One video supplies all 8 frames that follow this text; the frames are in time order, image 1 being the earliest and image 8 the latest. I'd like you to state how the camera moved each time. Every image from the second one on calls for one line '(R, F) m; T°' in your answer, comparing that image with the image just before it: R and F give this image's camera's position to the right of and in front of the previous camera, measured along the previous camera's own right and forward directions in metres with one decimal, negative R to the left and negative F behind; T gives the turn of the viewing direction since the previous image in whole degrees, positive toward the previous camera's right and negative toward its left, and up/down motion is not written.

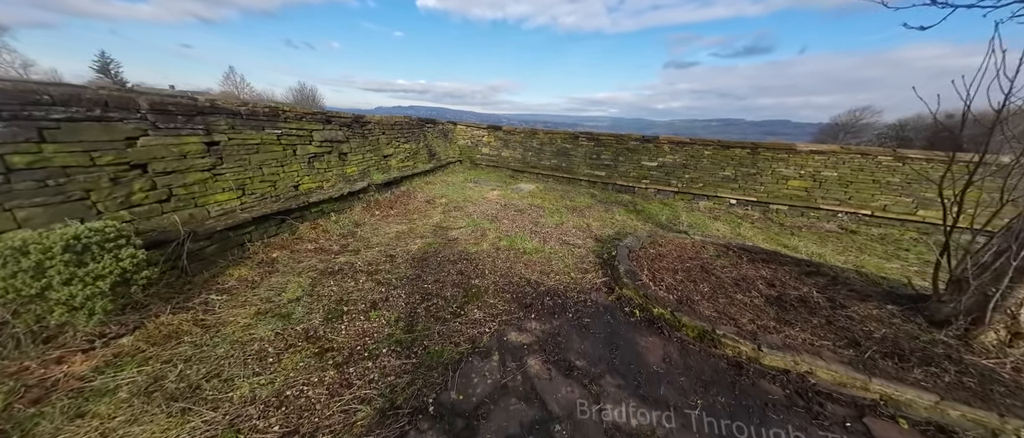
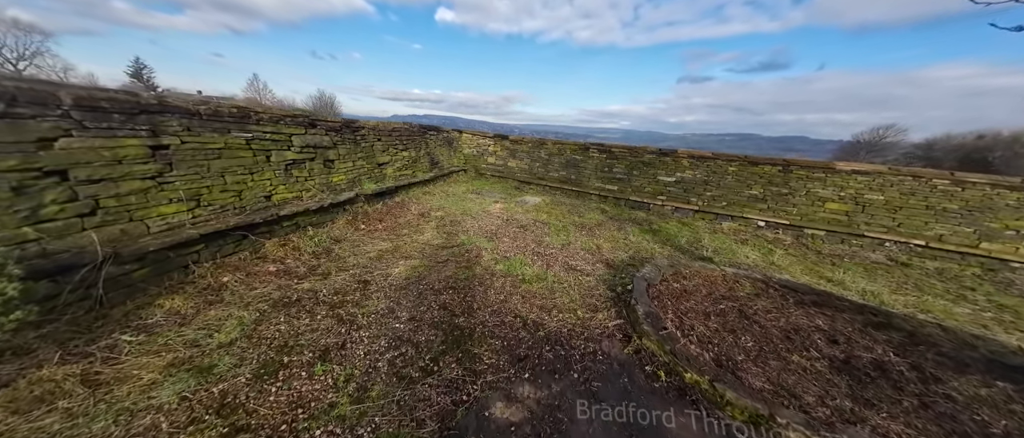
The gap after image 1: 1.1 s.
(+0.1, +0.7) m; -2°
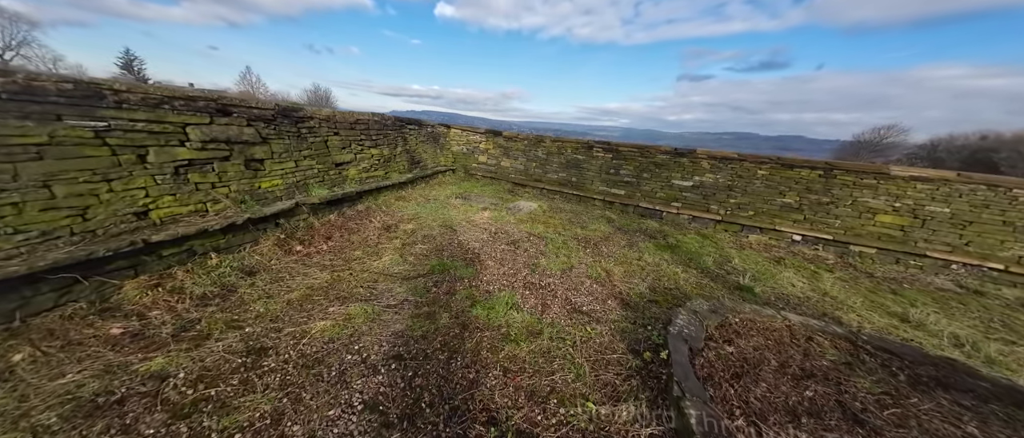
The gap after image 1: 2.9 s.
(+0.2, +1.2) m; 0°
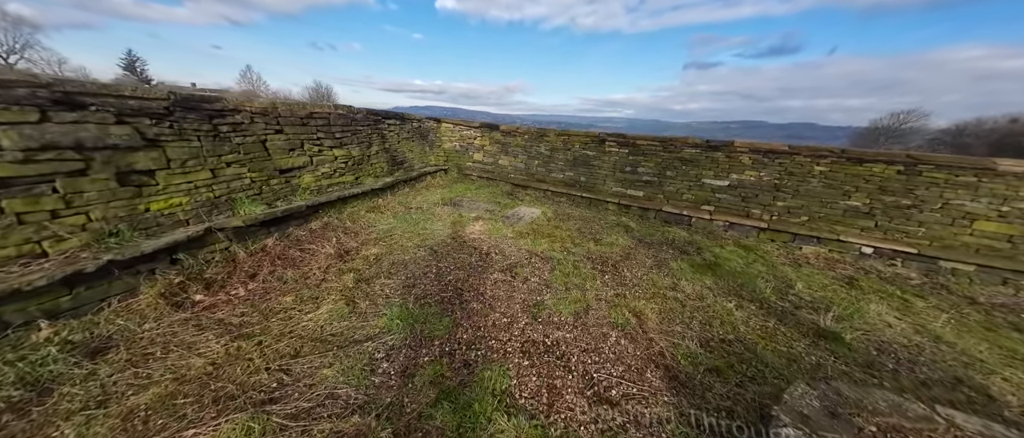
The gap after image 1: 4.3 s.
(+0.1, +1.2) m; -1°
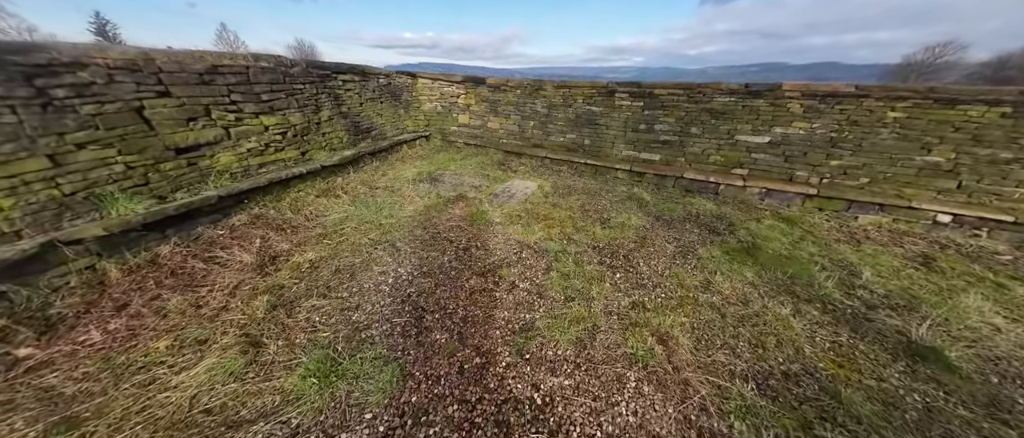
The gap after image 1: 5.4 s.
(+0.3, +1.0) m; -1°
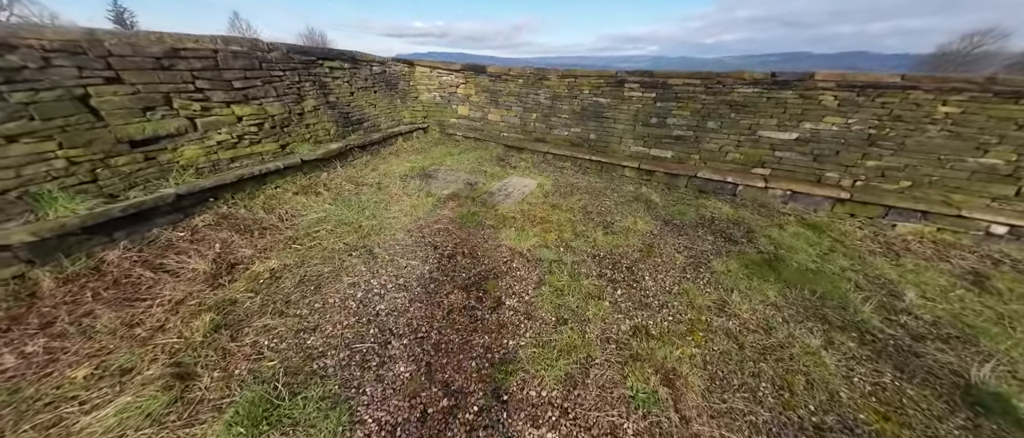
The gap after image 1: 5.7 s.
(+0.2, +0.4) m; -1°
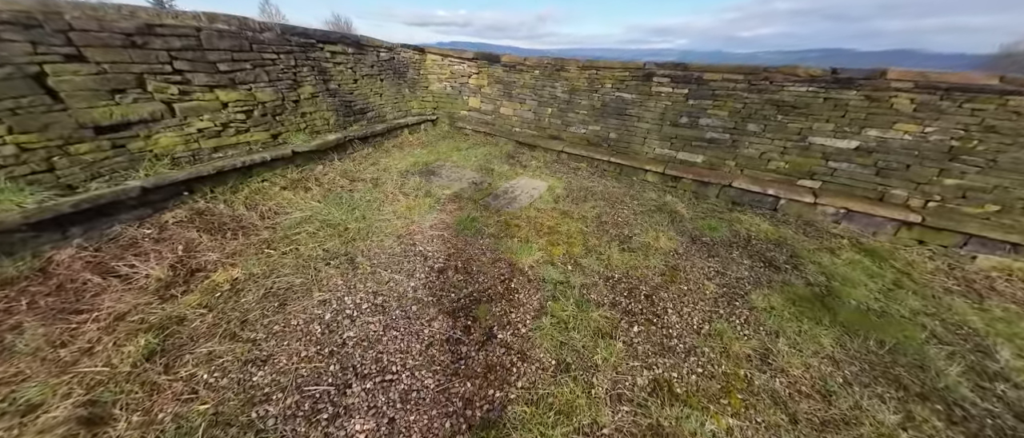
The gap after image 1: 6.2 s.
(+0.1, +0.4) m; -3°
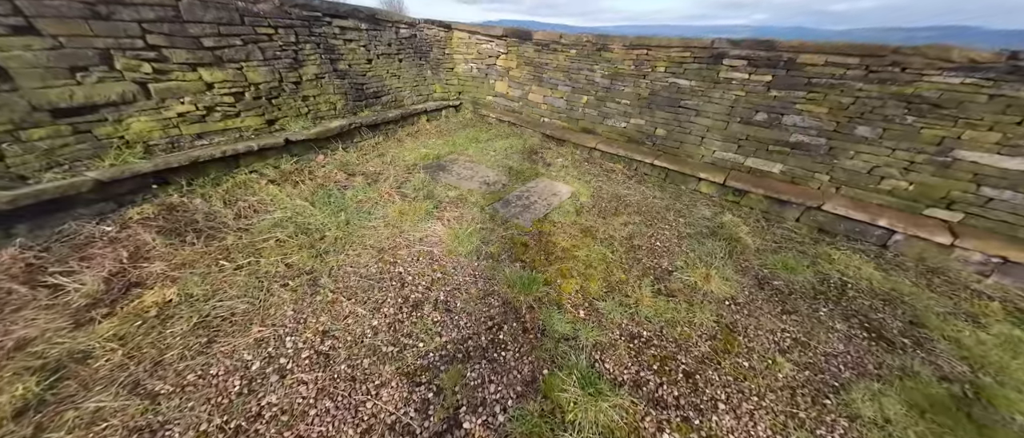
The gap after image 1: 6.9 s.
(+0.2, +0.7) m; -7°
